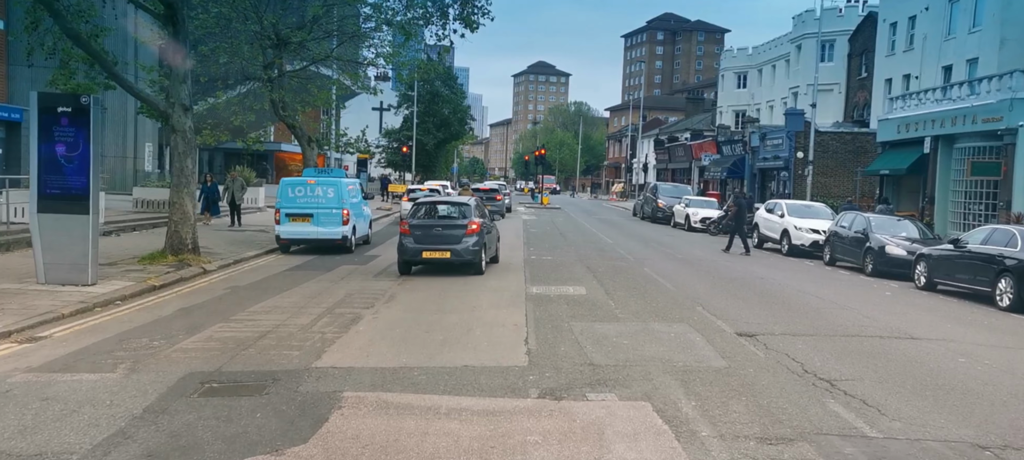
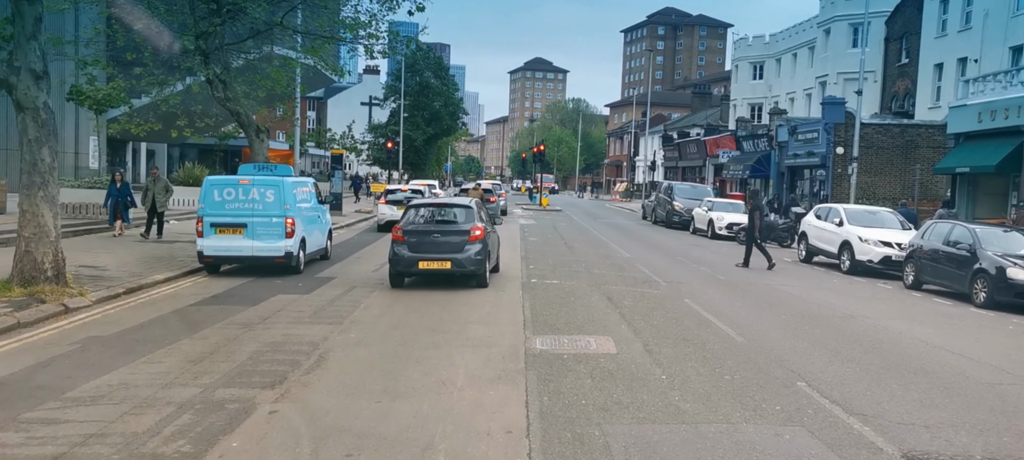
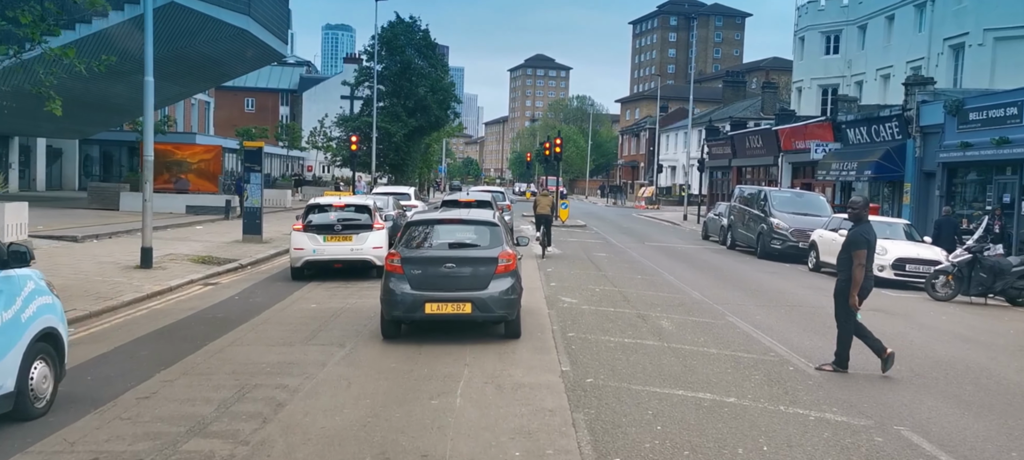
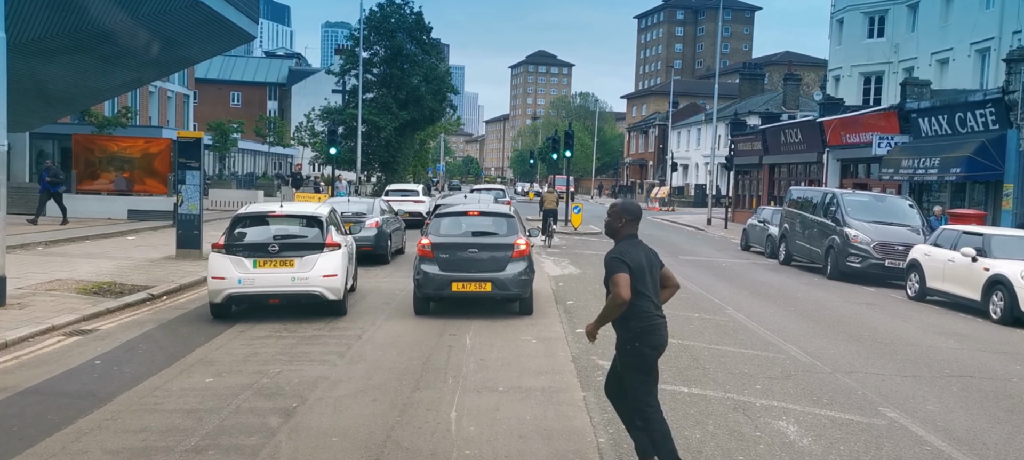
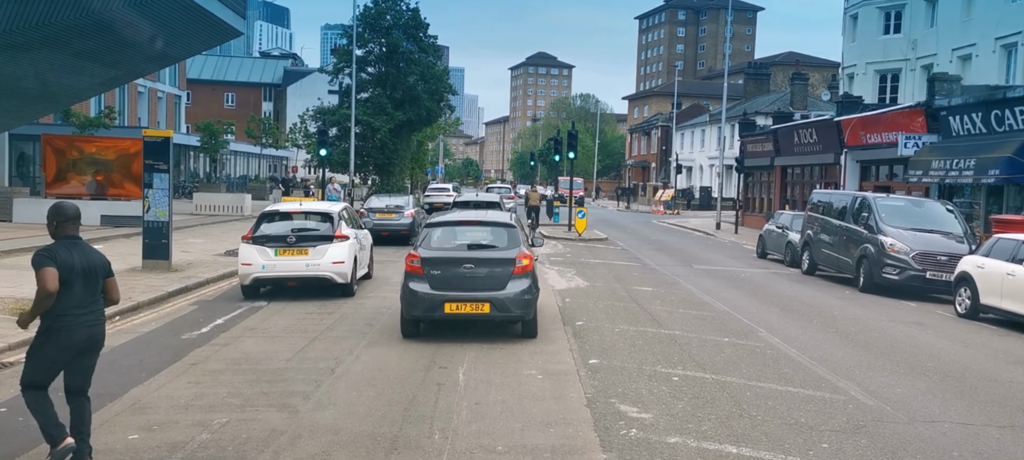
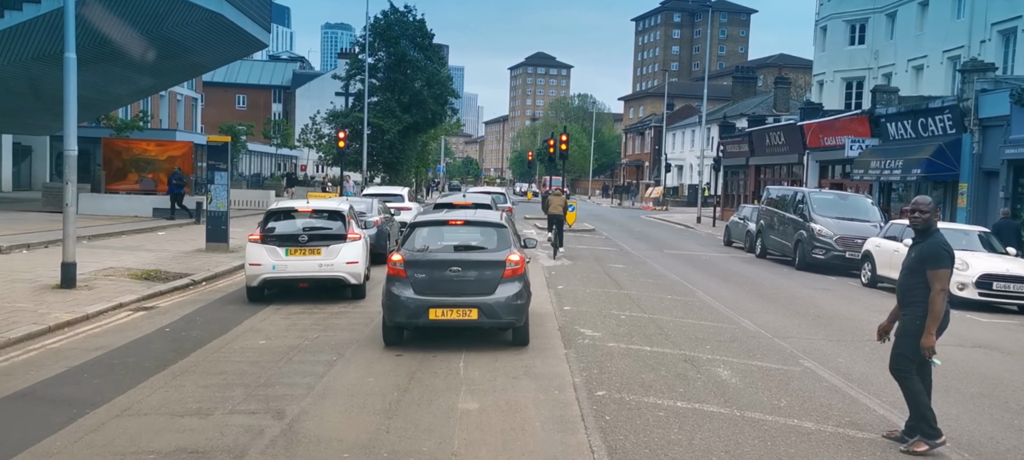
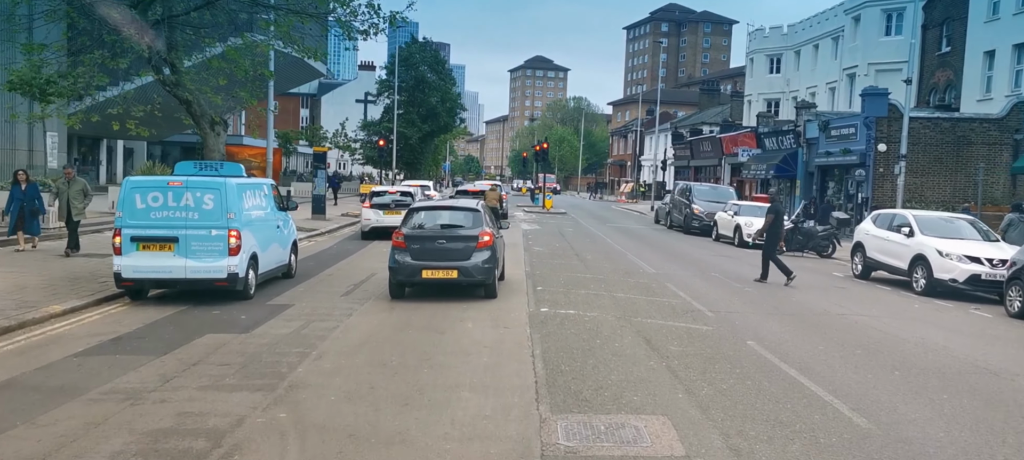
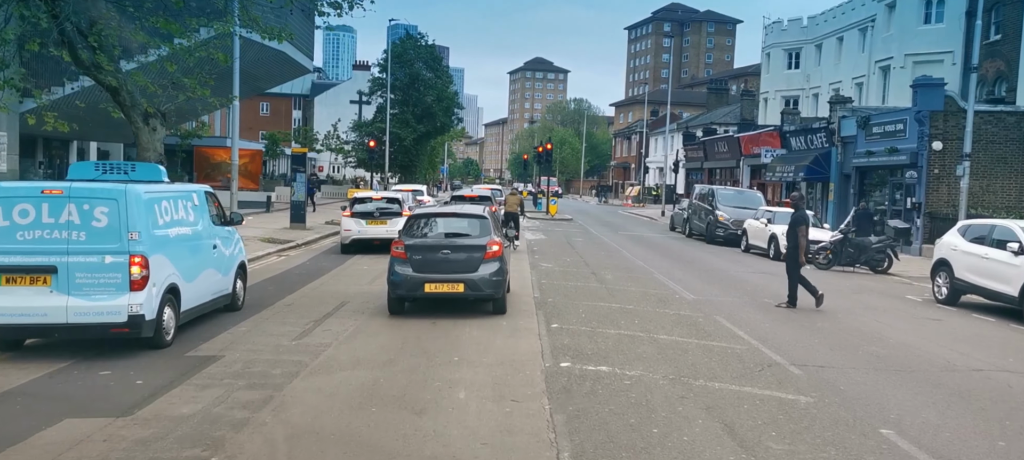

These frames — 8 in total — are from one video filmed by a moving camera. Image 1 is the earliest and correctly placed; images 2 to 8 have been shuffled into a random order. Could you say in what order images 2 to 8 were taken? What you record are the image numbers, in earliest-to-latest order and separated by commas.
2, 7, 8, 3, 6, 4, 5
